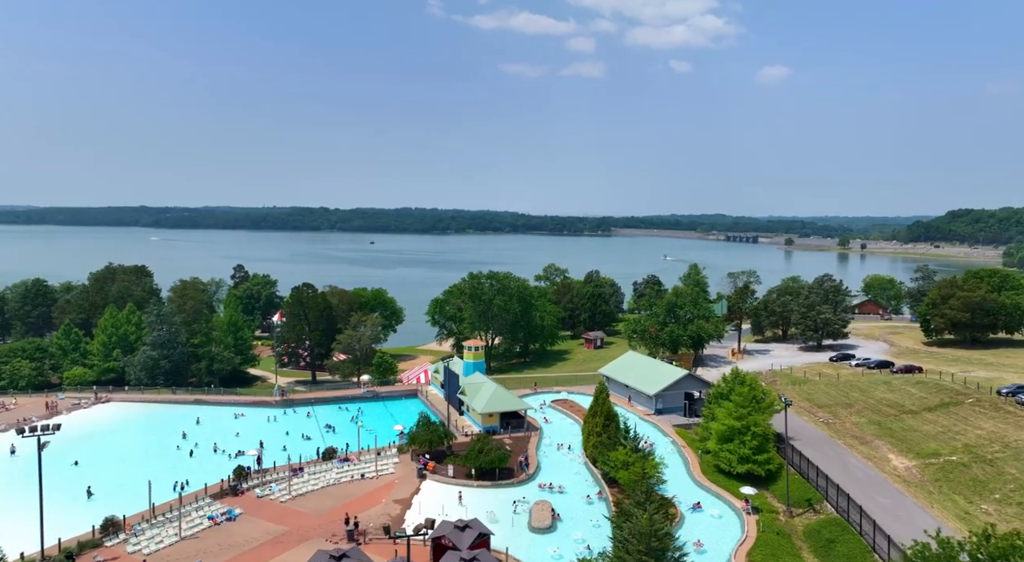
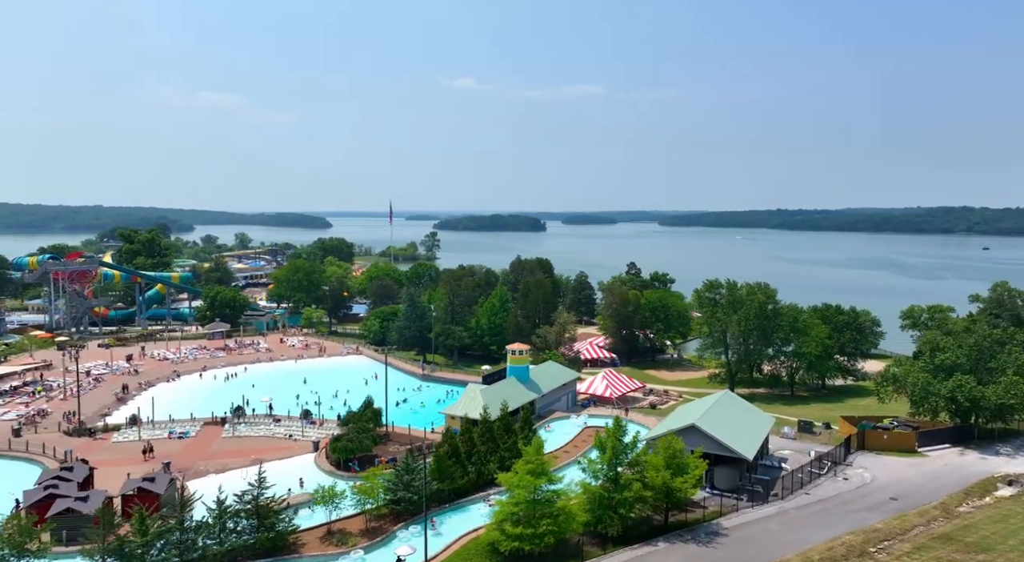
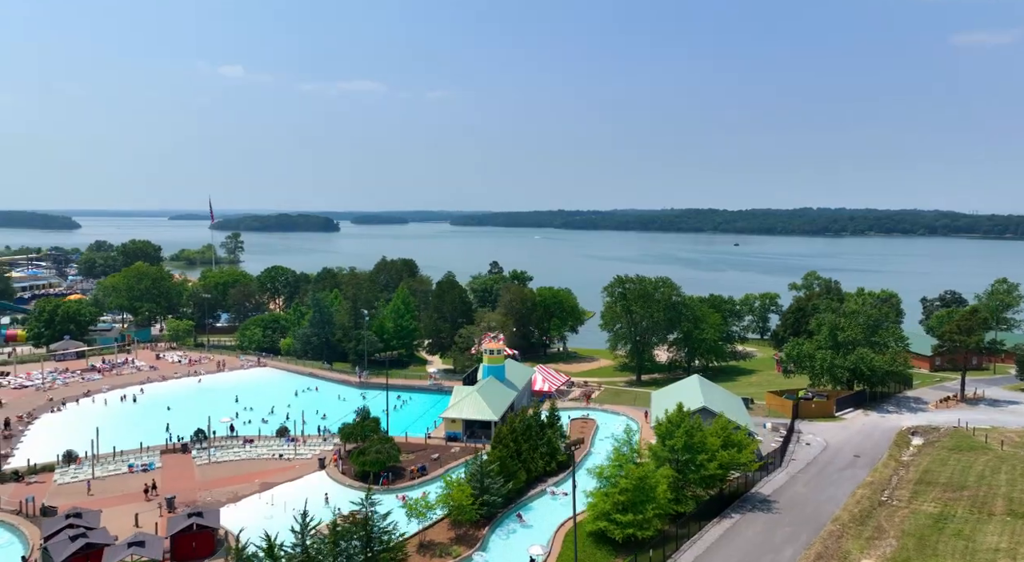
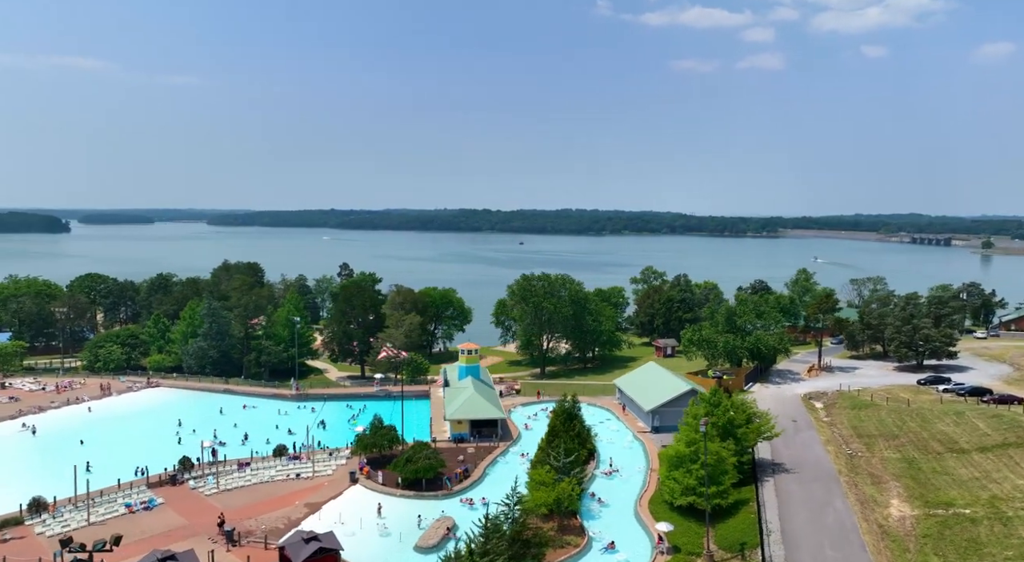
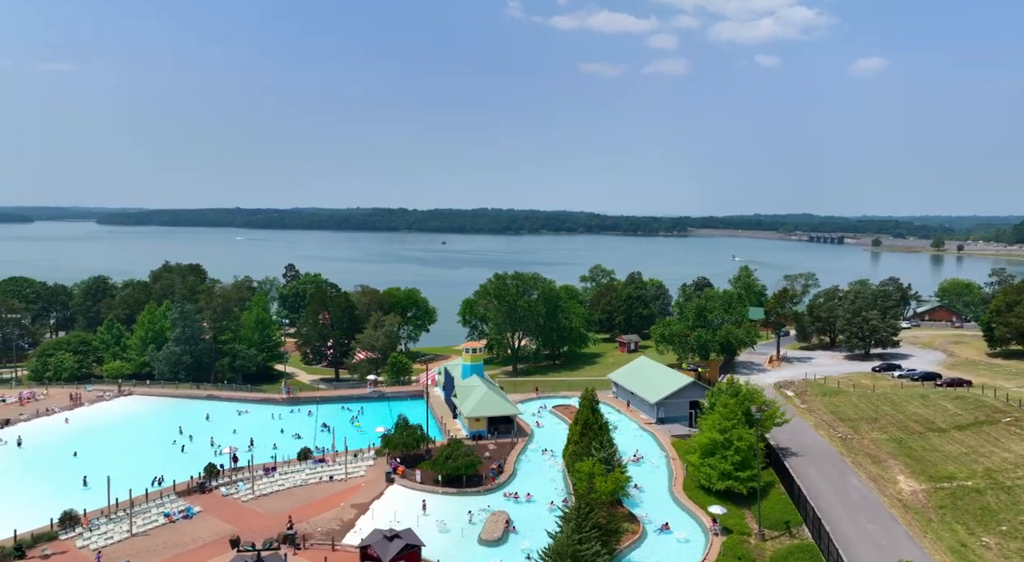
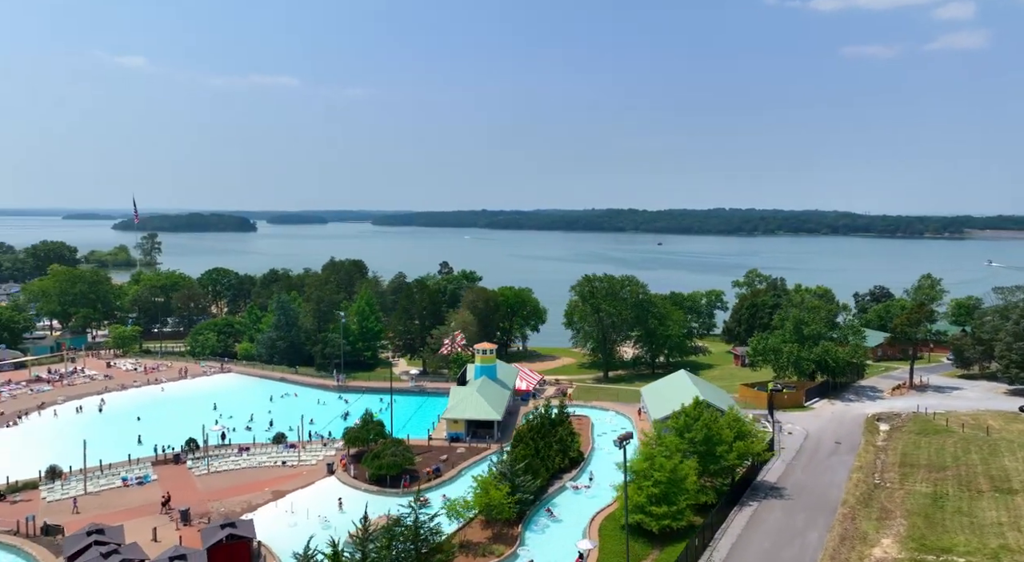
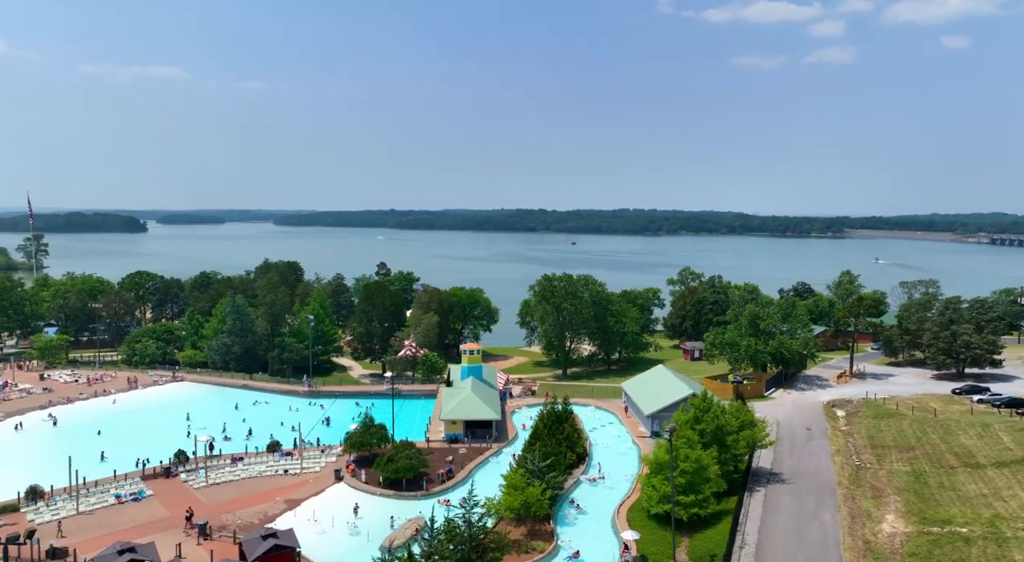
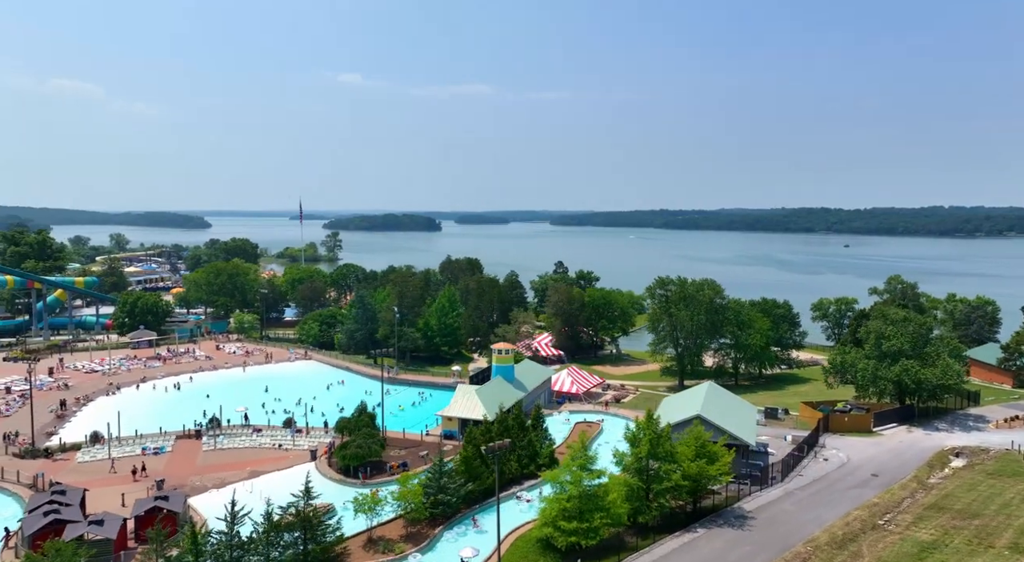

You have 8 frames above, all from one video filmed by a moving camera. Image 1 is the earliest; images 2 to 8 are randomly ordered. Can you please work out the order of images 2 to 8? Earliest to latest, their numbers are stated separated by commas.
5, 4, 7, 6, 3, 8, 2
